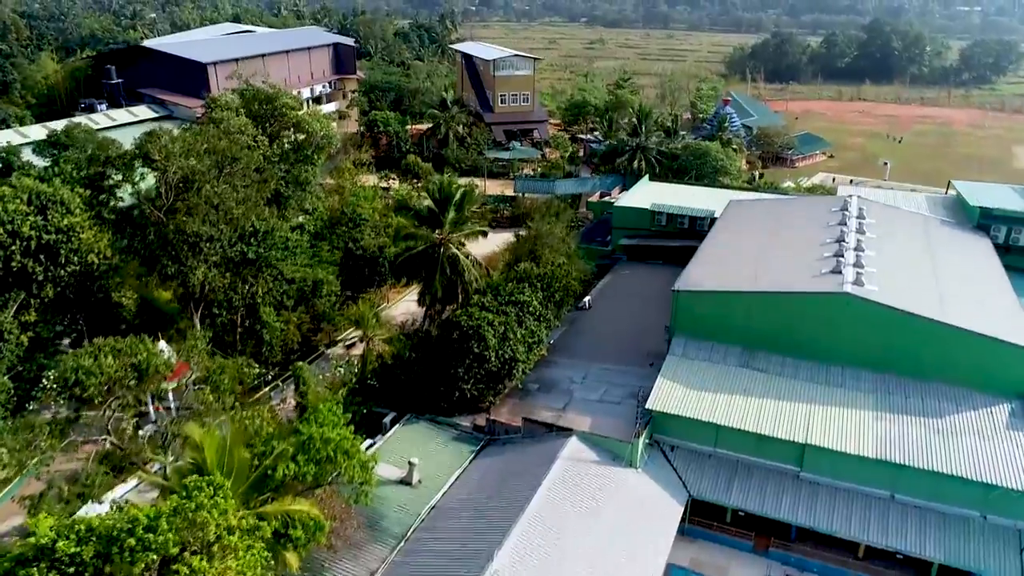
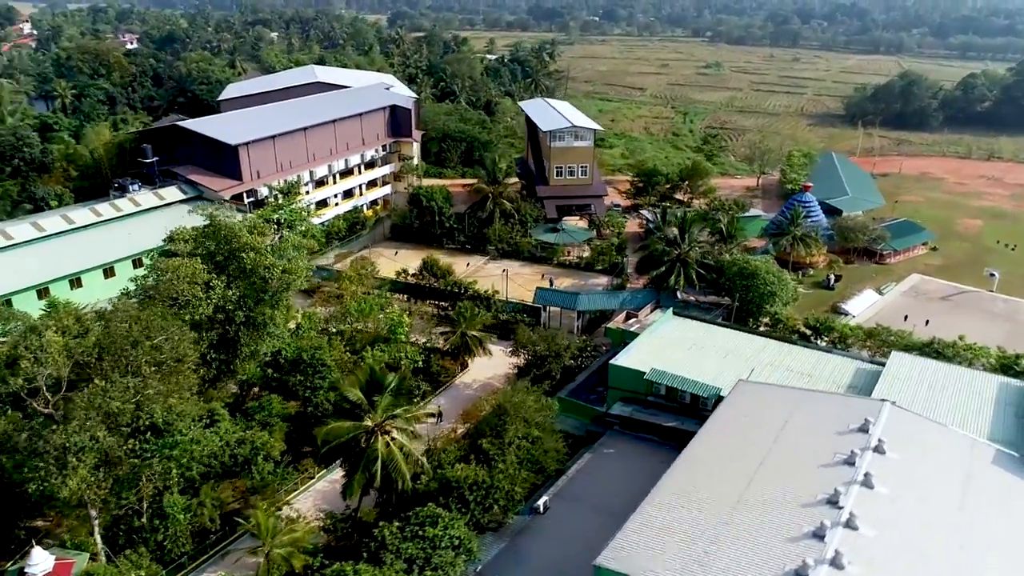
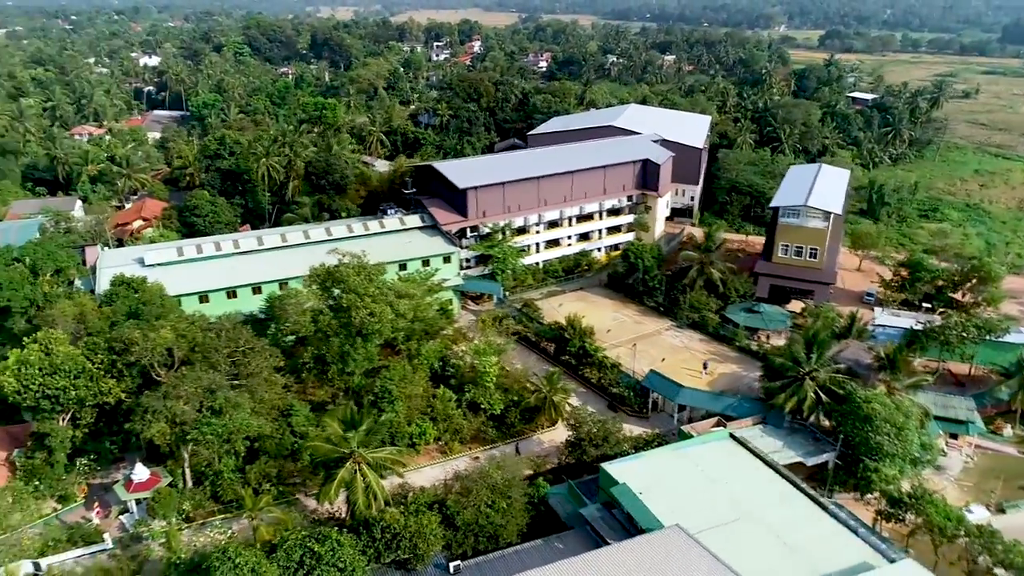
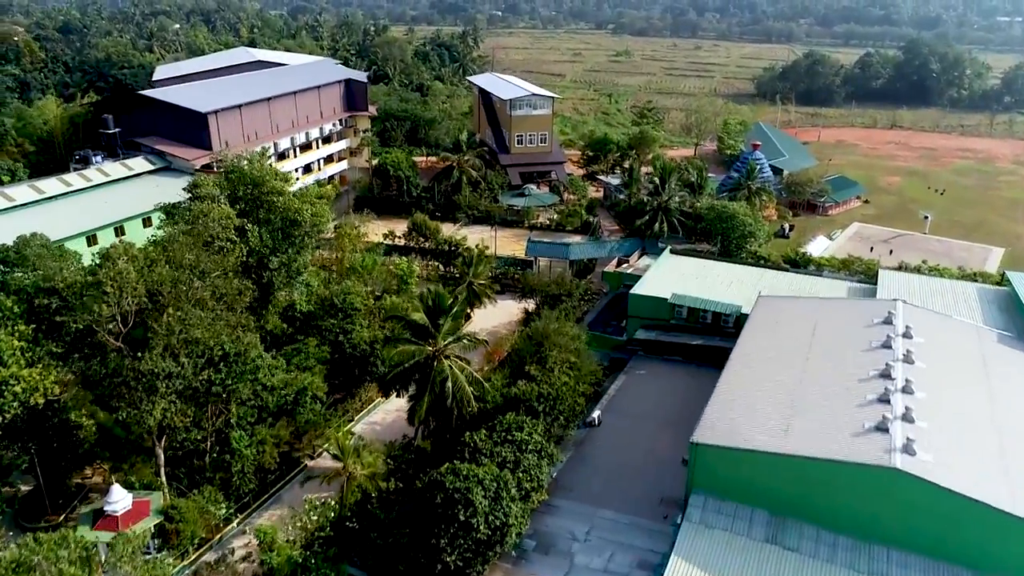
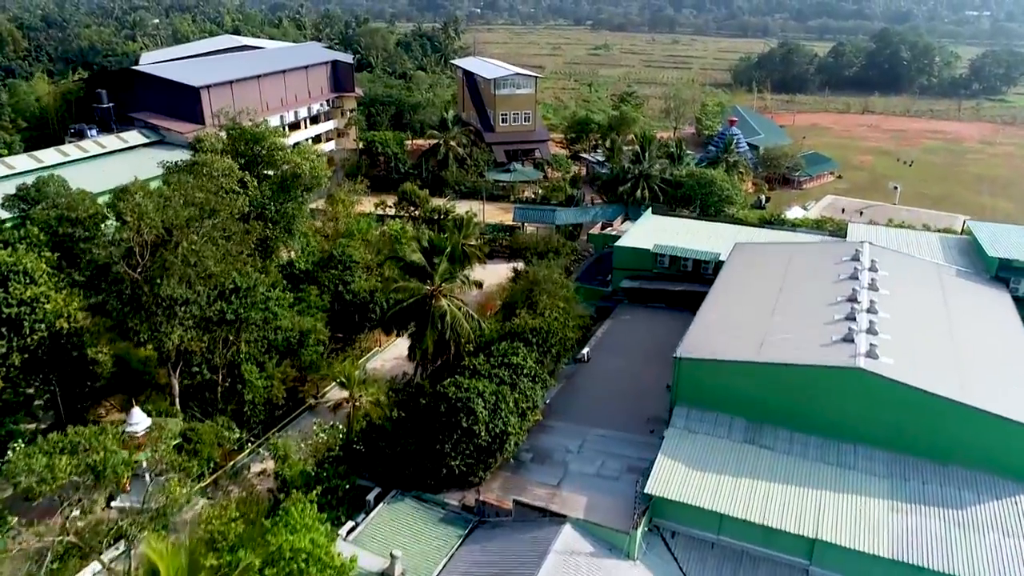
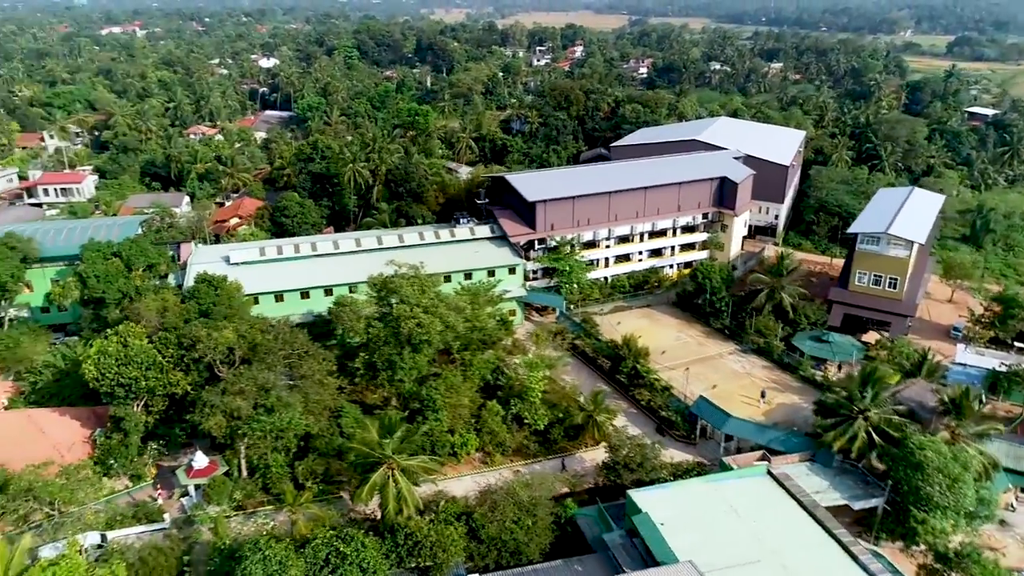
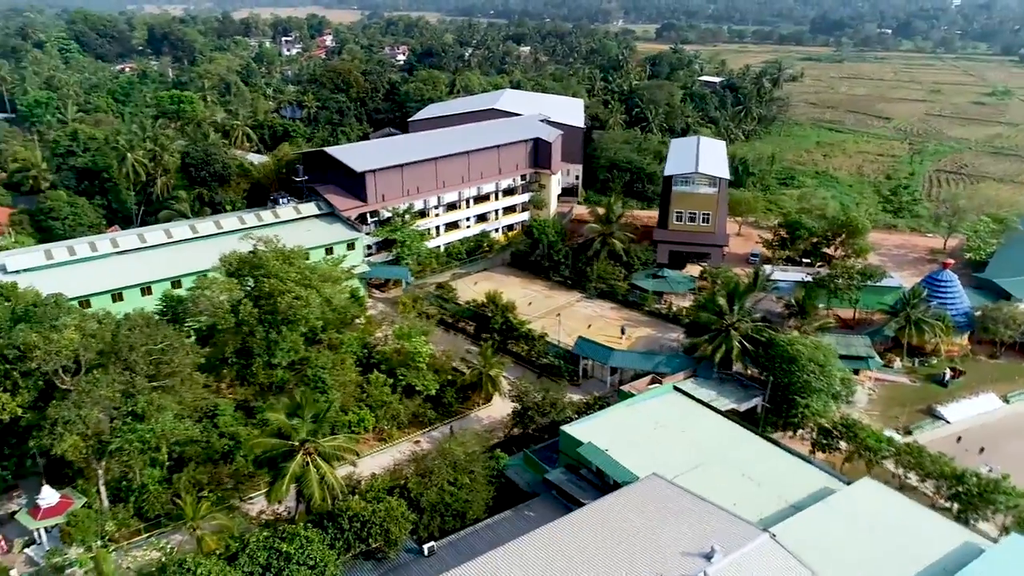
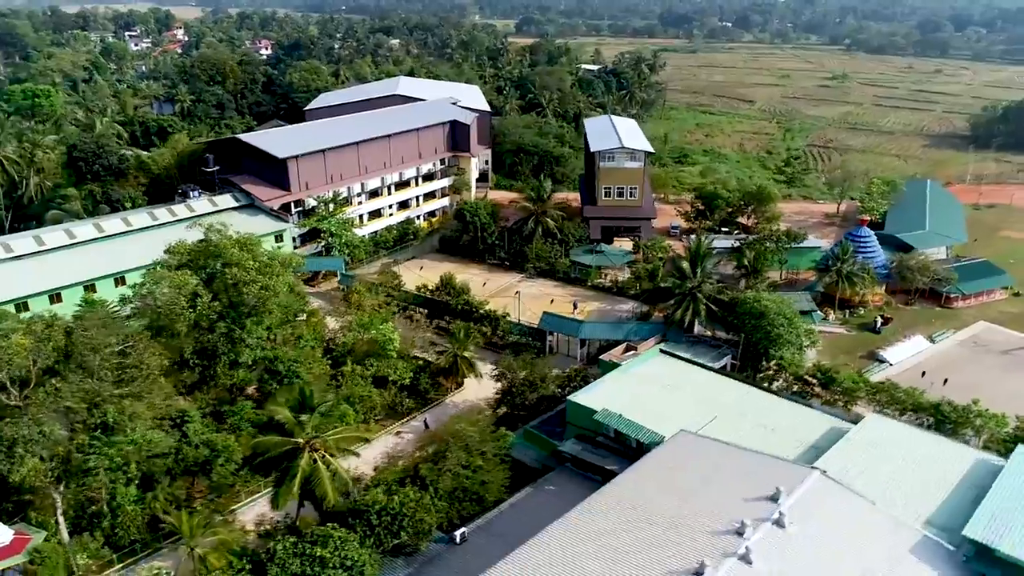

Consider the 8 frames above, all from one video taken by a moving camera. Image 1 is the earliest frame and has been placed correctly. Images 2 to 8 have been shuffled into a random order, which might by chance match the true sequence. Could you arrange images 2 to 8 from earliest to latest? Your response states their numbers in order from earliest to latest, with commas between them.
5, 4, 2, 8, 7, 3, 6
